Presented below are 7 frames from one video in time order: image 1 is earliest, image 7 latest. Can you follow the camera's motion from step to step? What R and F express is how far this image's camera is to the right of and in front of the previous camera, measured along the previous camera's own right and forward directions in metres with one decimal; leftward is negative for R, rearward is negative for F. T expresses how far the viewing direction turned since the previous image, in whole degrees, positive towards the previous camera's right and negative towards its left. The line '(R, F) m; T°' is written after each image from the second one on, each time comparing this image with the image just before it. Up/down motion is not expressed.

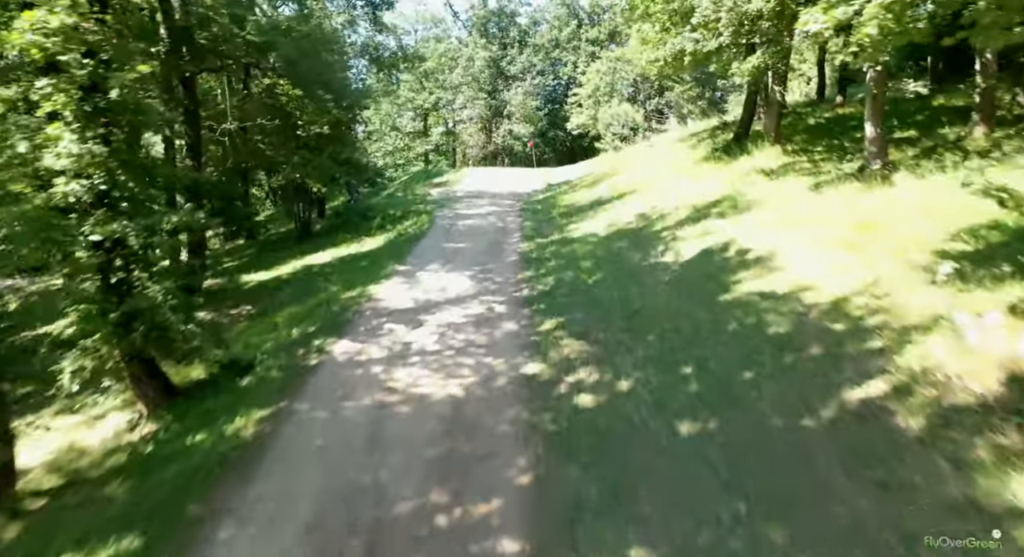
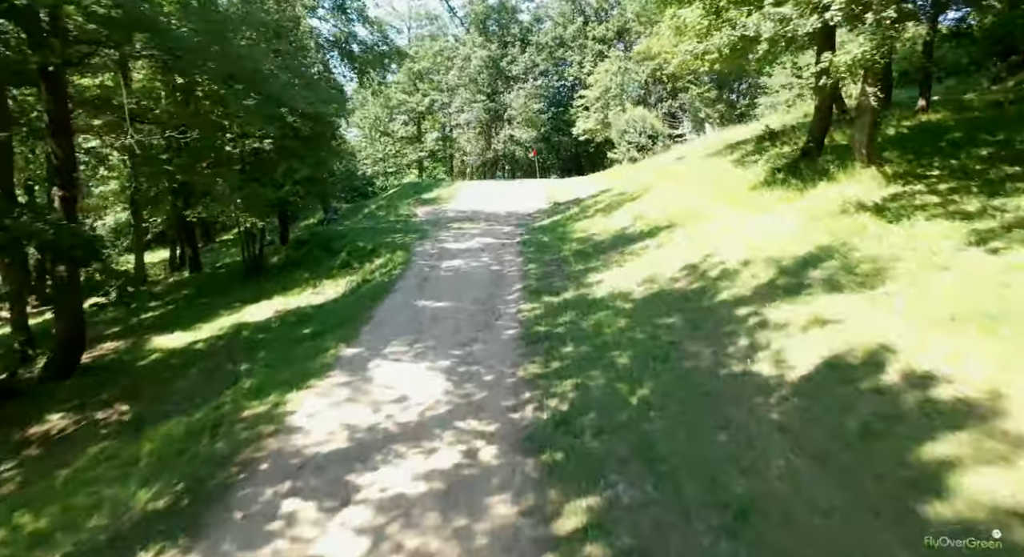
(0.0, +3.6) m; 0°
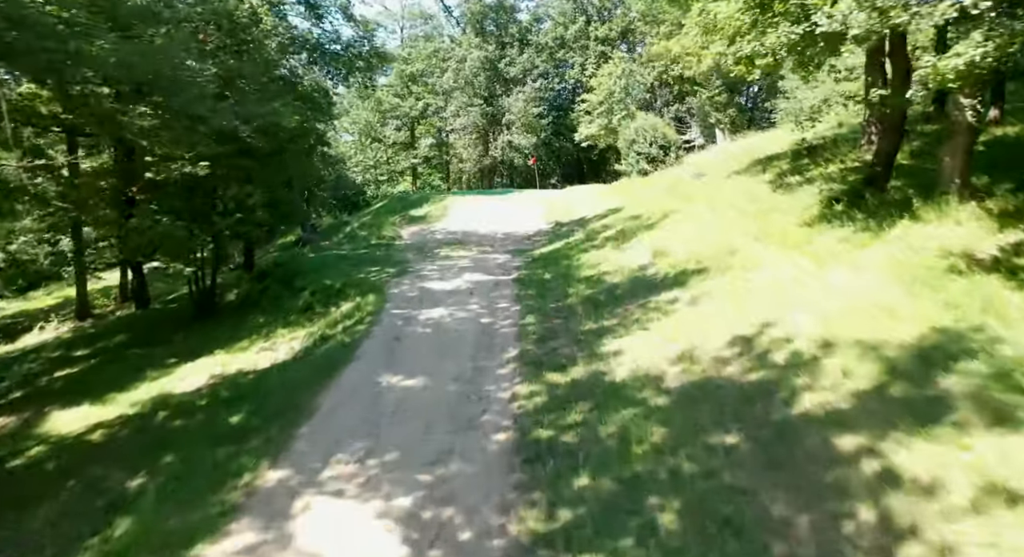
(+0.1, +2.3) m; 0°
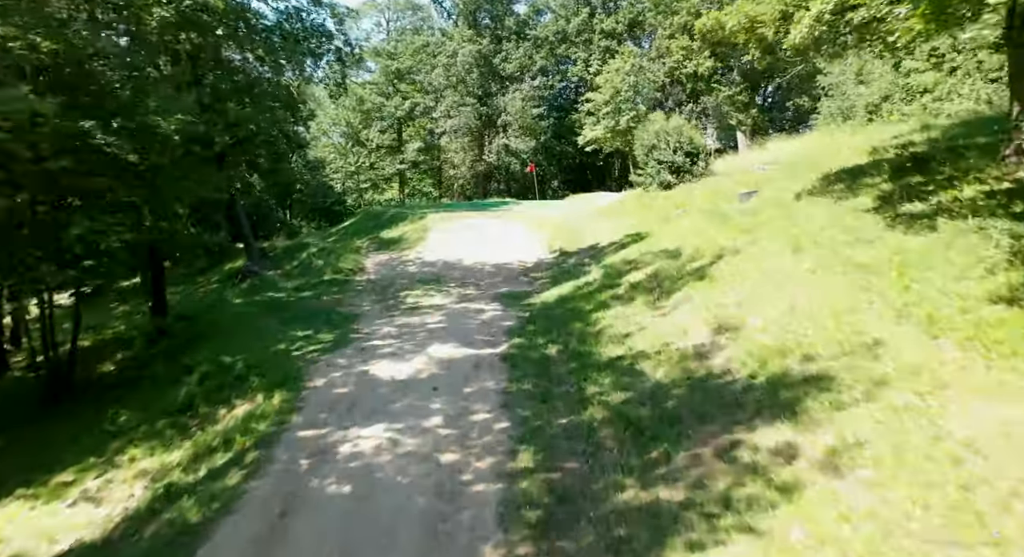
(+0.2, +4.0) m; 0°
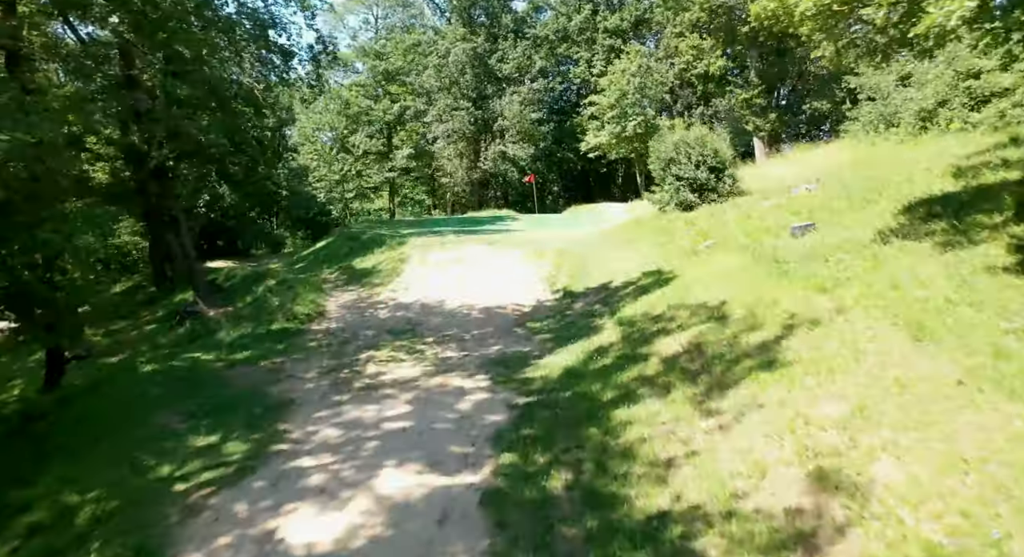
(+0.1, +2.8) m; 0°
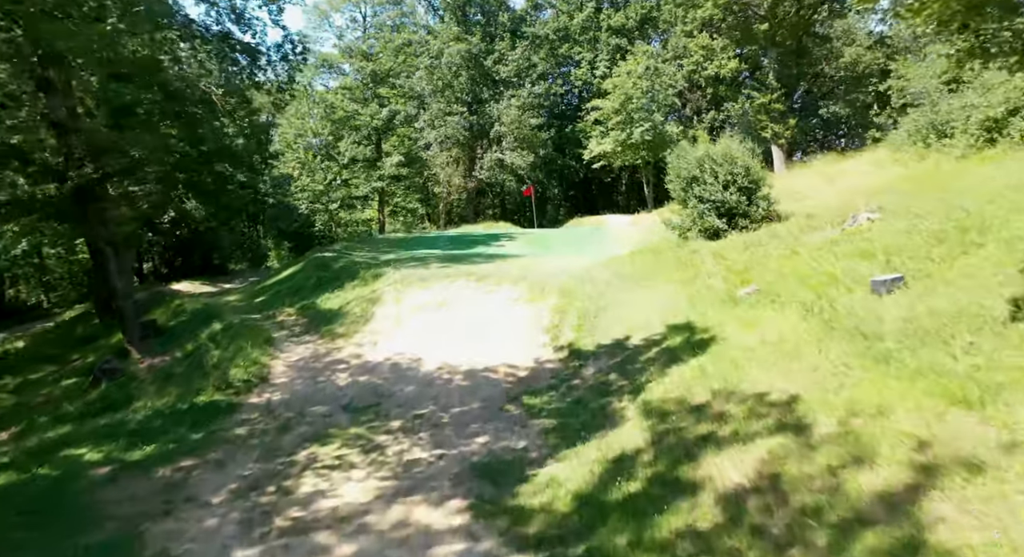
(+0.1, +2.5) m; 0°
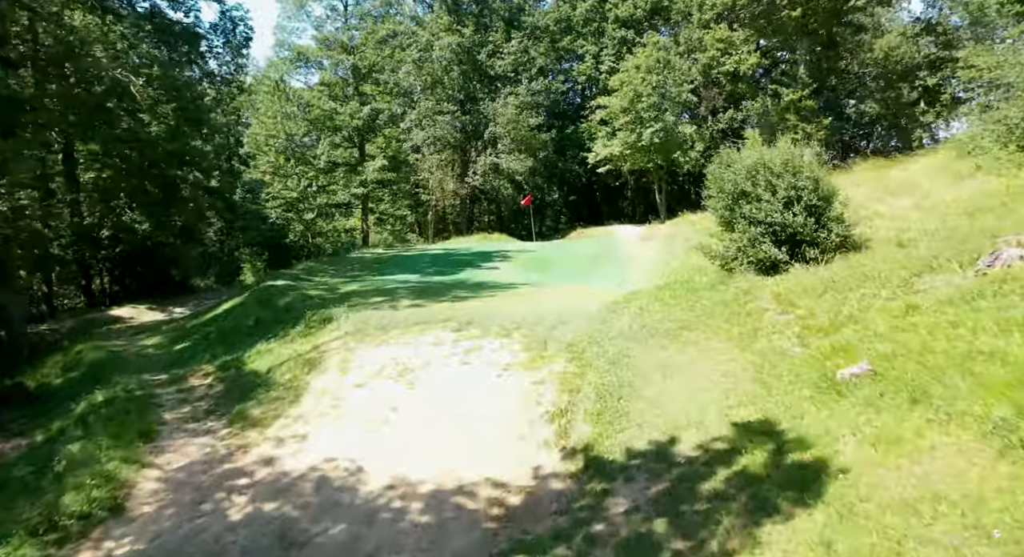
(+0.1, +3.4) m; 0°
